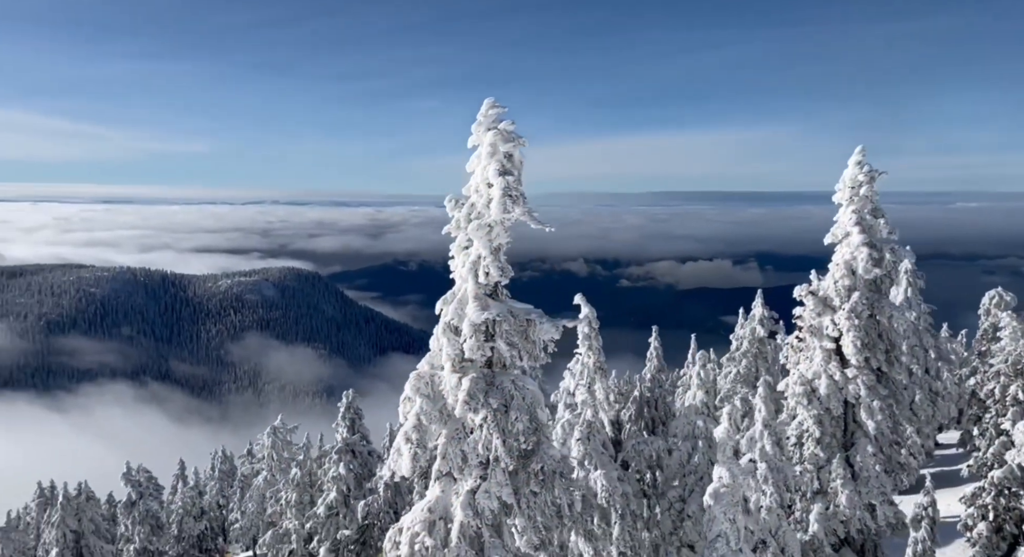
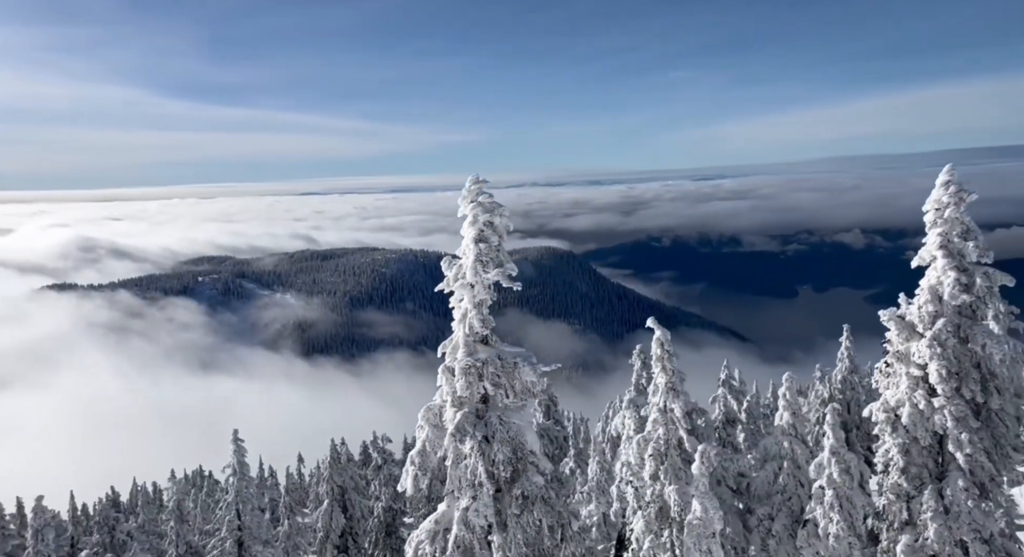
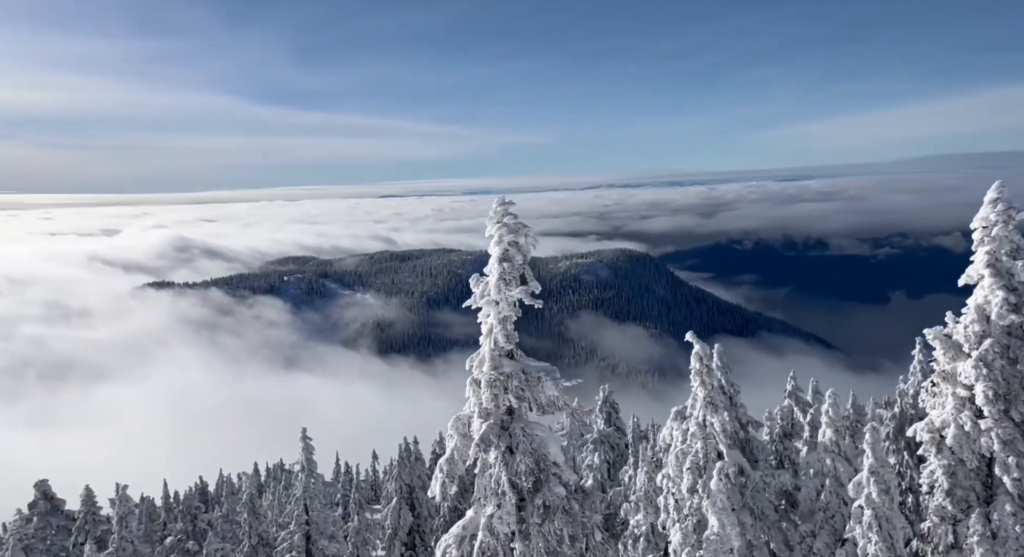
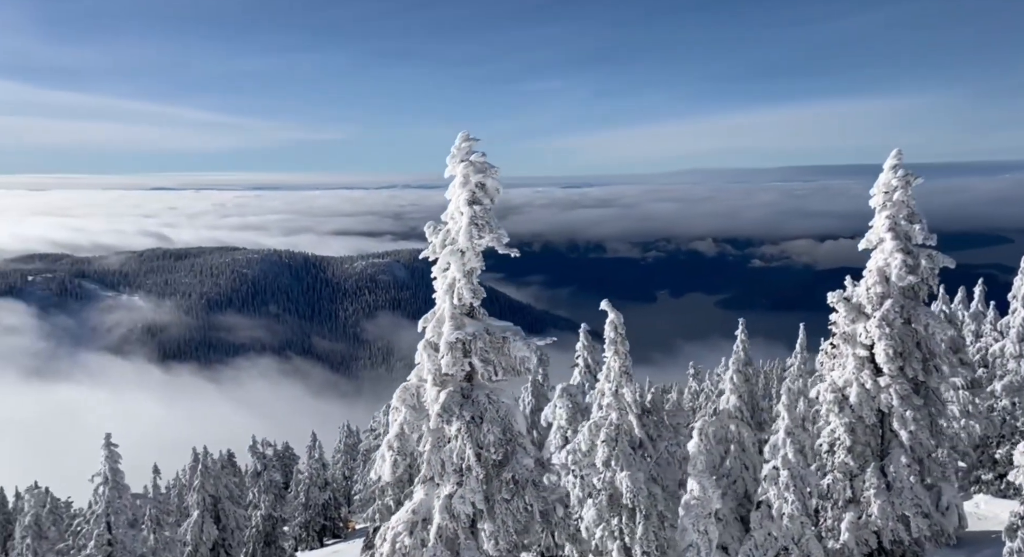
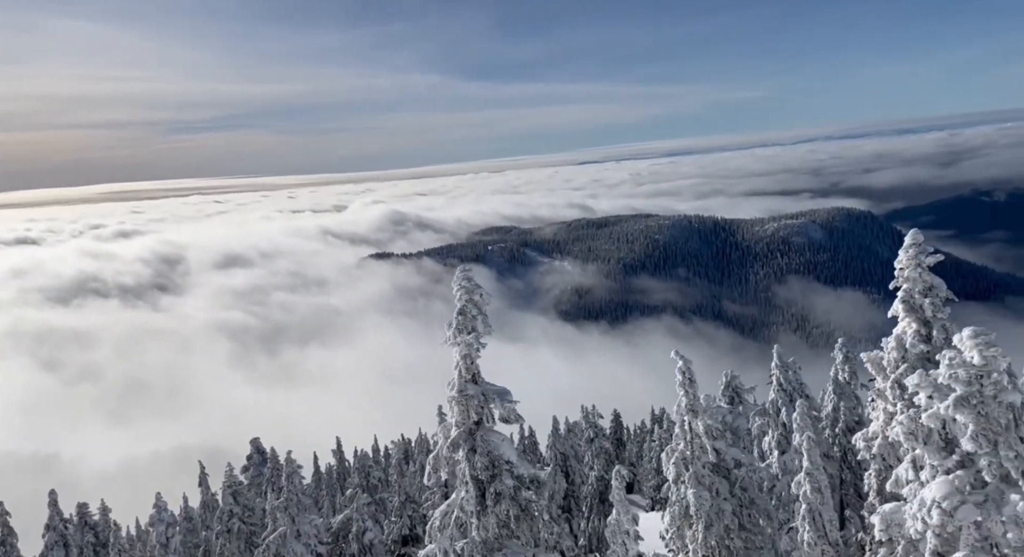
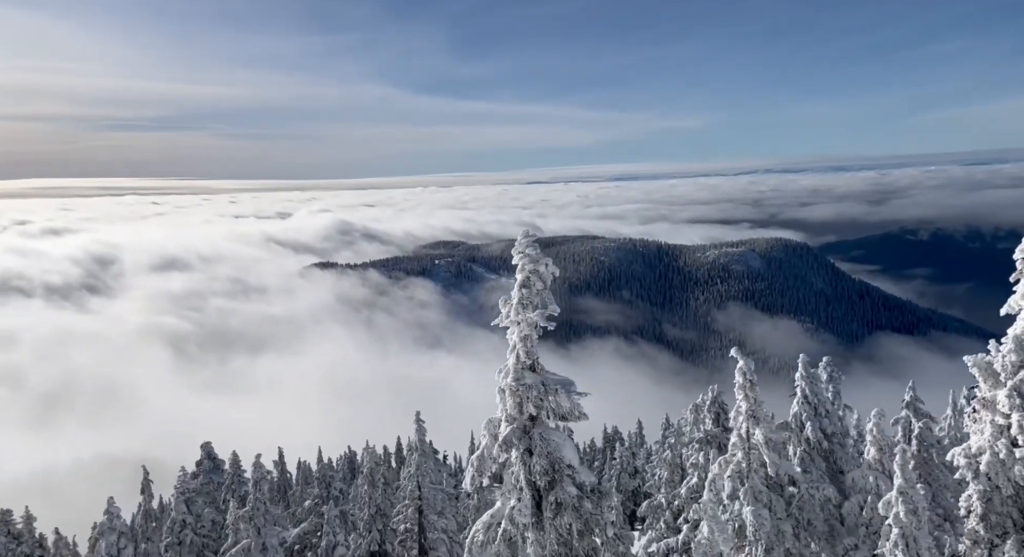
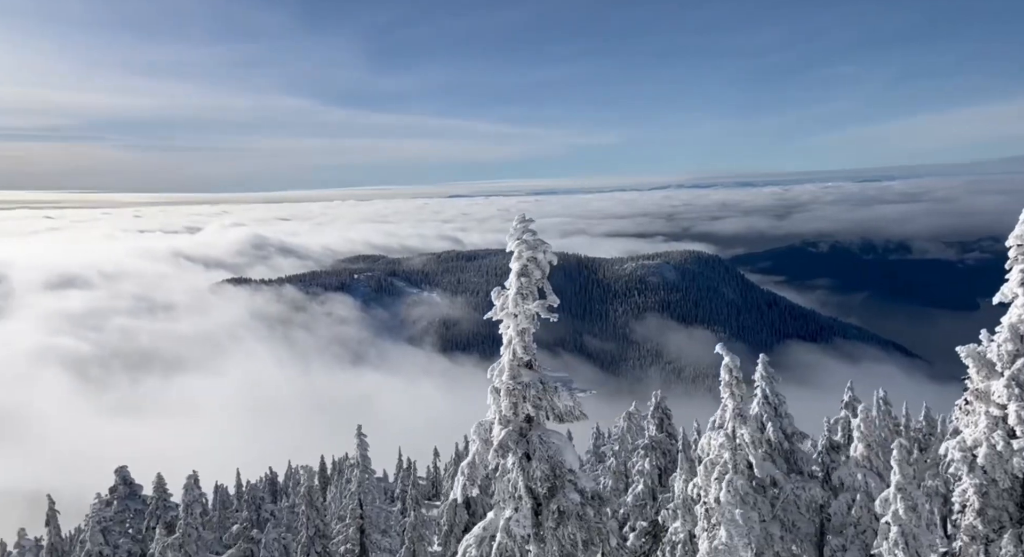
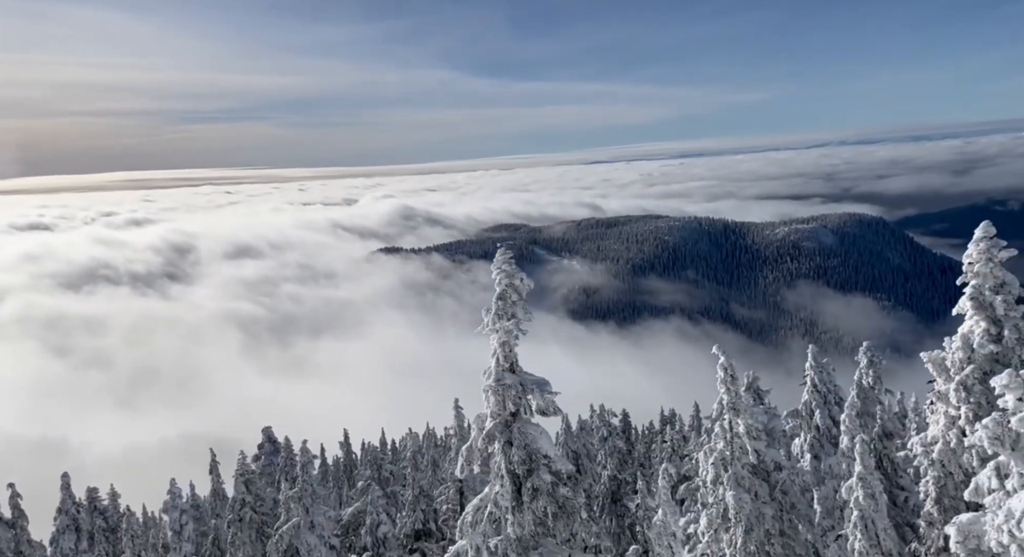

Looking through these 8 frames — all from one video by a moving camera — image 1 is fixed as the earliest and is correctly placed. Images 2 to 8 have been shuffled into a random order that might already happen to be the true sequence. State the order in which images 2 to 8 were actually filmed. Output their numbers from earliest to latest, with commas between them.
4, 2, 3, 7, 6, 8, 5
